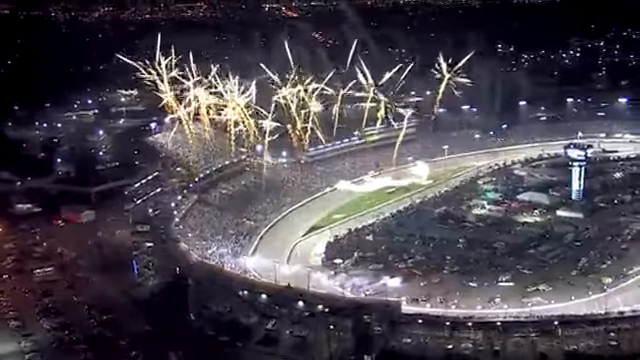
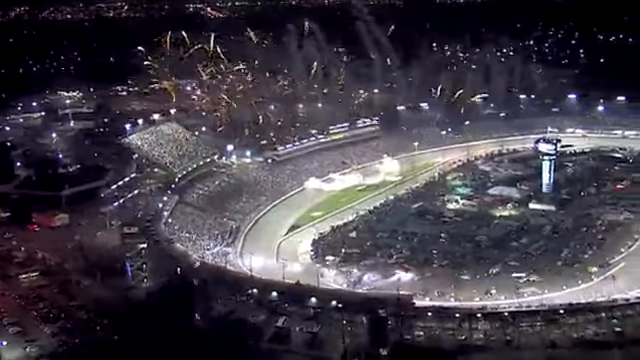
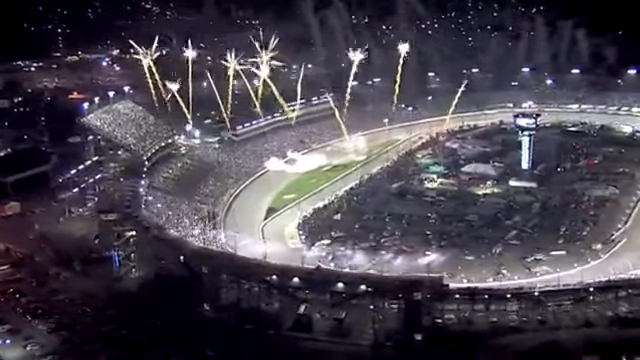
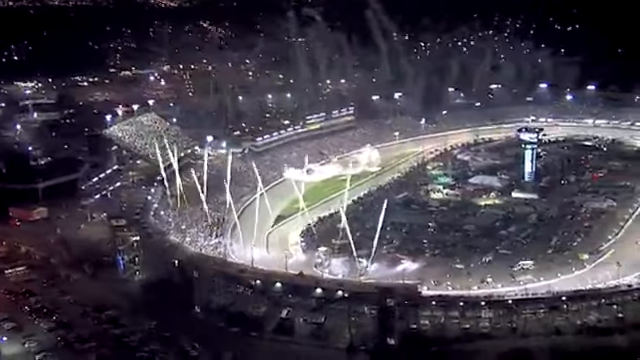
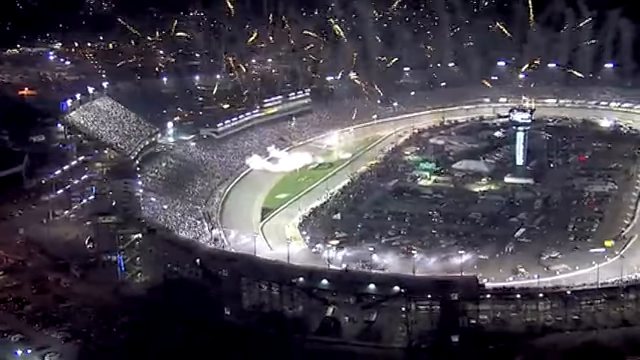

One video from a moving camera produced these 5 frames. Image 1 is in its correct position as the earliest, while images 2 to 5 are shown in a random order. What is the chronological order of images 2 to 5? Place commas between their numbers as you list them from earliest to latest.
2, 4, 3, 5
